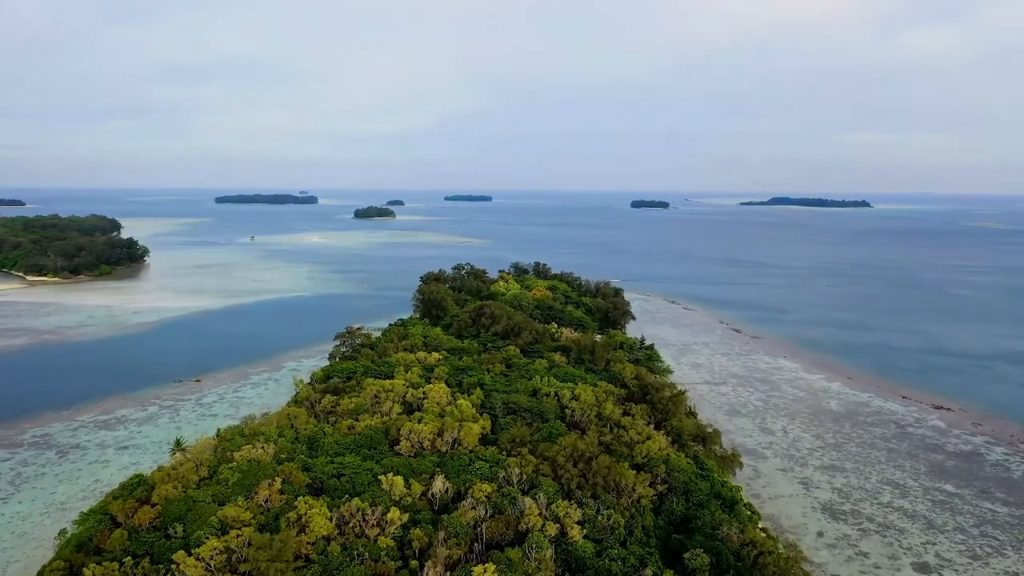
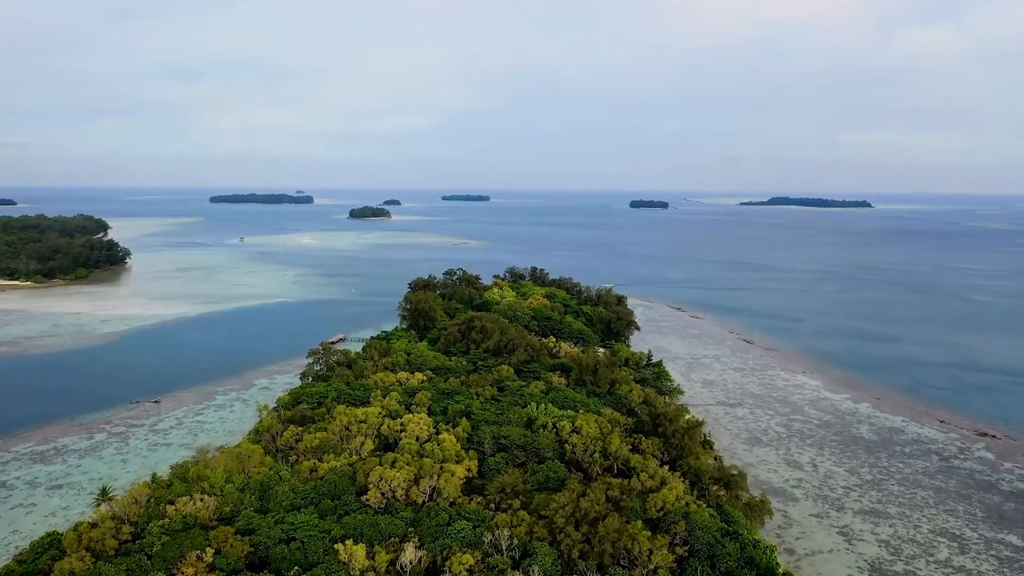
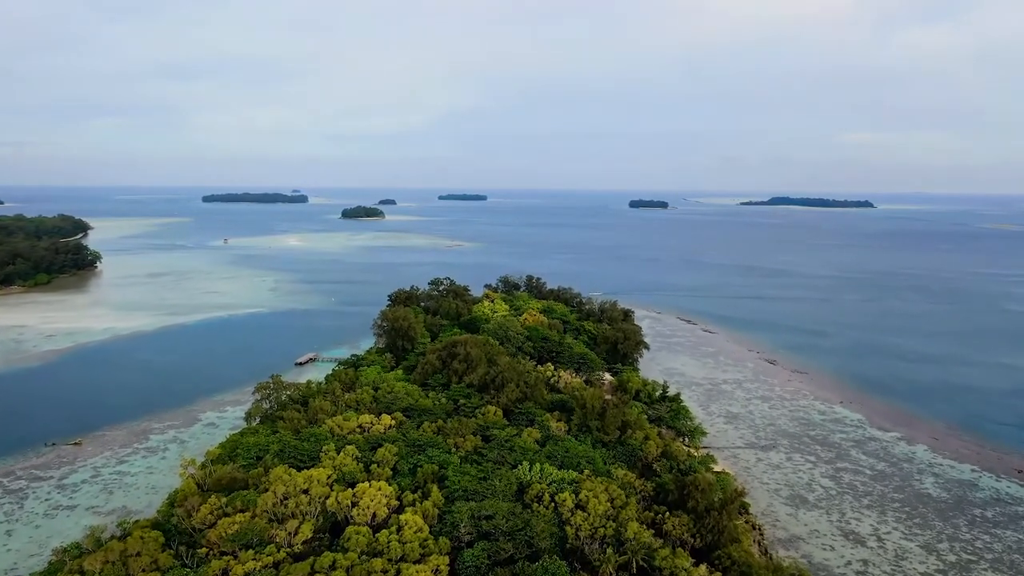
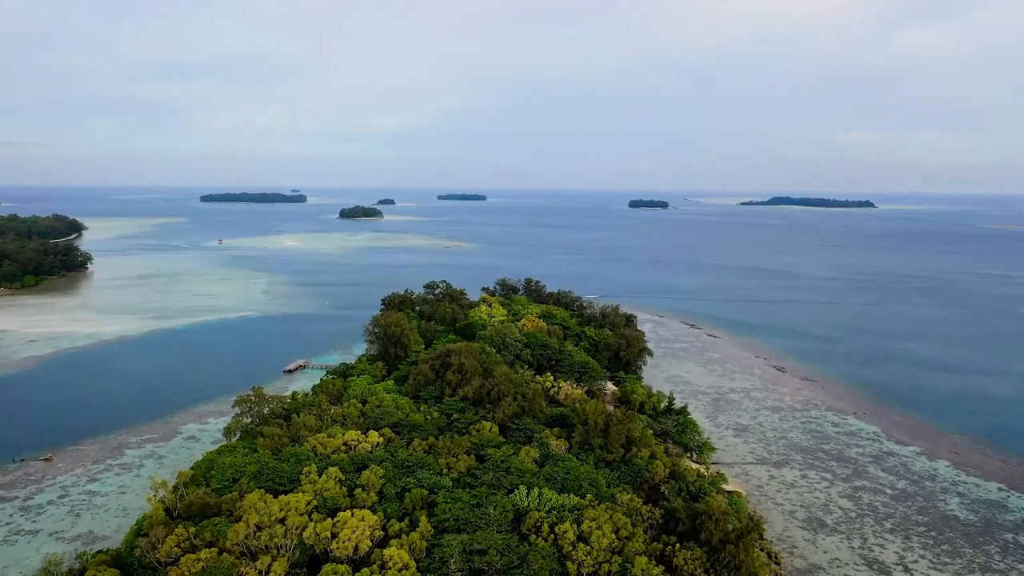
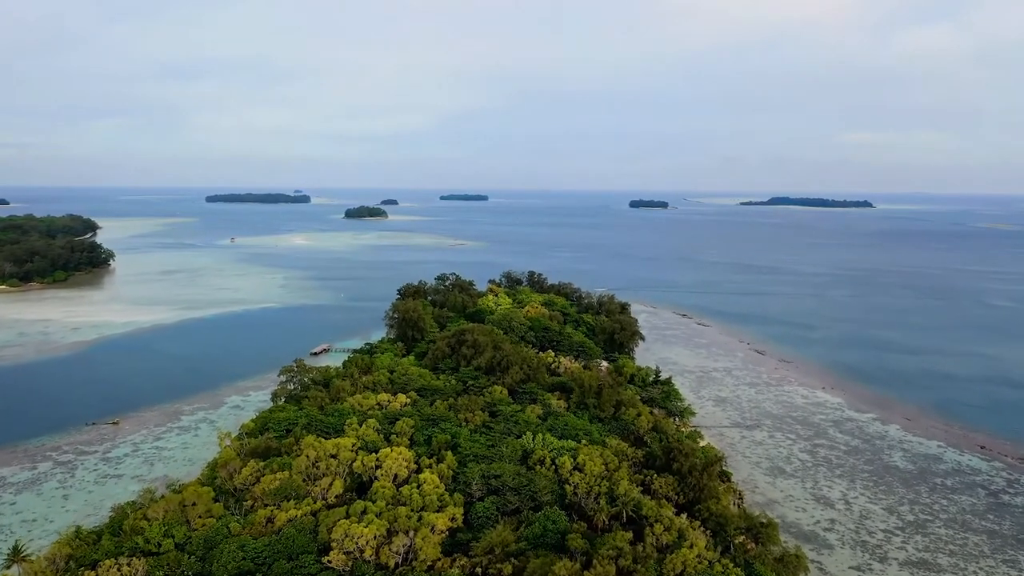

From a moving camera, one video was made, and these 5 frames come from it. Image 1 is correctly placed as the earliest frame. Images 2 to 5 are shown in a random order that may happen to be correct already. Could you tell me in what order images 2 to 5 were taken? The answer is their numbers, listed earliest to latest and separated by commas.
2, 5, 3, 4
